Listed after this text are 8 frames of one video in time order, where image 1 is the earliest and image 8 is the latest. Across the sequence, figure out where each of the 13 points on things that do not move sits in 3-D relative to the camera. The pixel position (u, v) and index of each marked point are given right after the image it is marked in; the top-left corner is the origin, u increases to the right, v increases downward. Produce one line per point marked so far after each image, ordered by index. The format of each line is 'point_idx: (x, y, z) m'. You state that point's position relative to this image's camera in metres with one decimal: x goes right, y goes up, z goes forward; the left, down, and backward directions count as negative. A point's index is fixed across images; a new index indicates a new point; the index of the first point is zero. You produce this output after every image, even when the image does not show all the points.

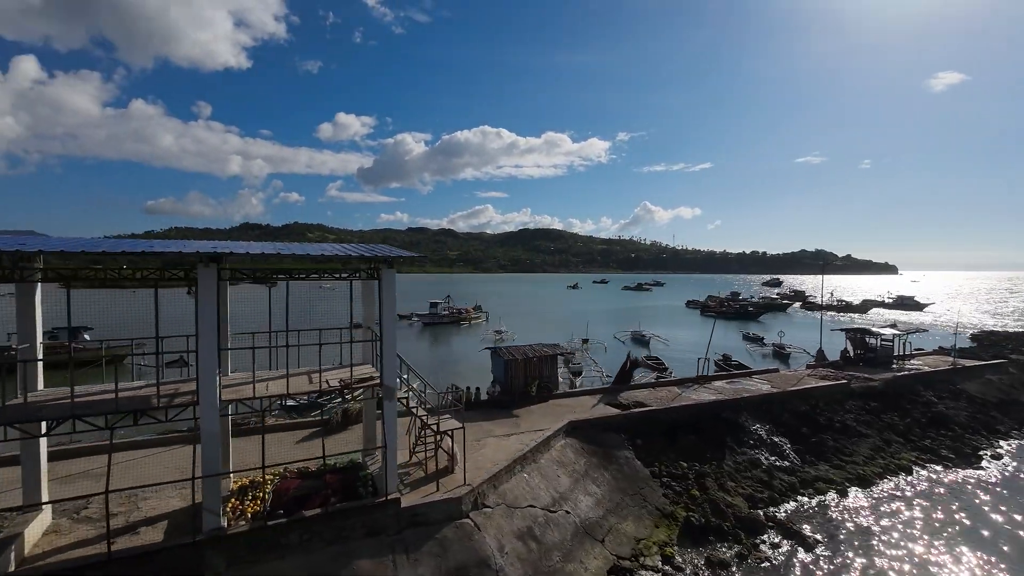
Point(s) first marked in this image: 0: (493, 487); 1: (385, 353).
0: (-0.5, -4.7, +11.6) m
1: (-2.6, -1.3, +9.9) m
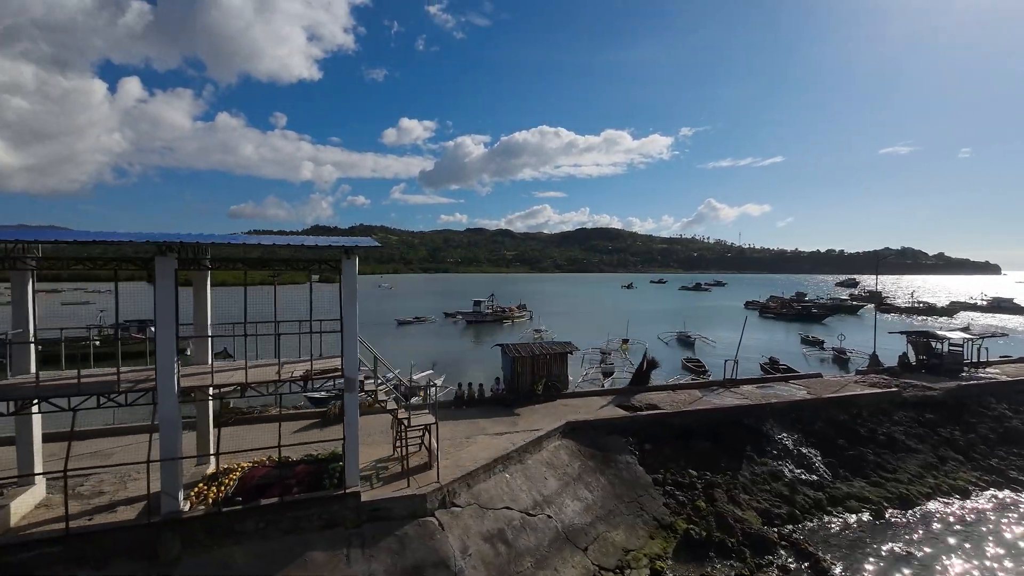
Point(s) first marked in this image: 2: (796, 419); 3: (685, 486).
0: (-1.1, -4.6, +11.3) m
1: (-3.3, -1.1, +9.8) m
2: (+10.2, -4.7, +17.6) m
3: (+5.2, -5.9, +14.6) m
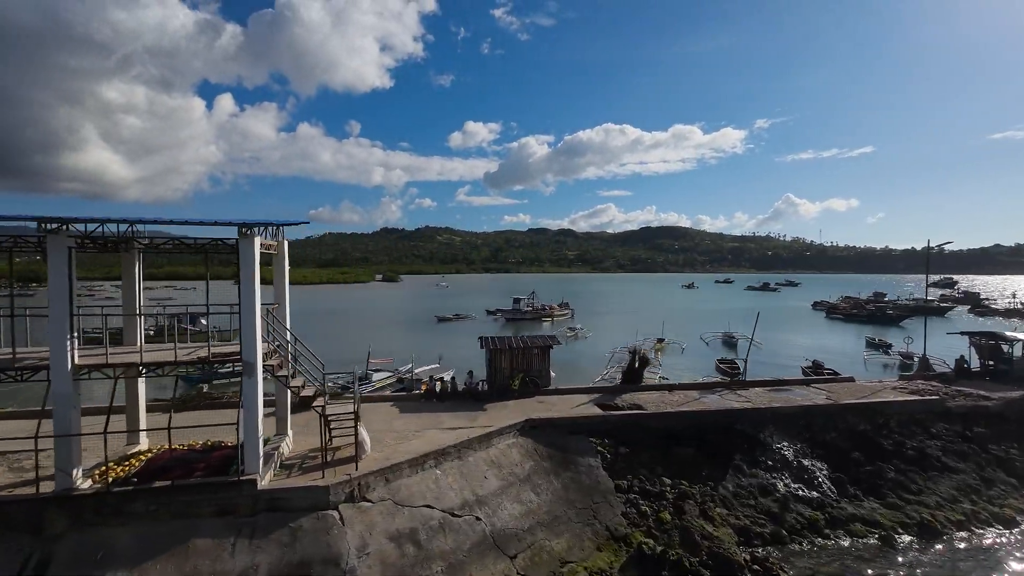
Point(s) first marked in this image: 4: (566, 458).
0: (-2.8, -4.2, +10.6) m
1: (-5.3, -0.8, +9.5) m
2: (+9.2, -4.4, +15.4) m
3: (+3.8, -5.6, +13.1) m
4: (+1.5, -4.7, +13.5) m
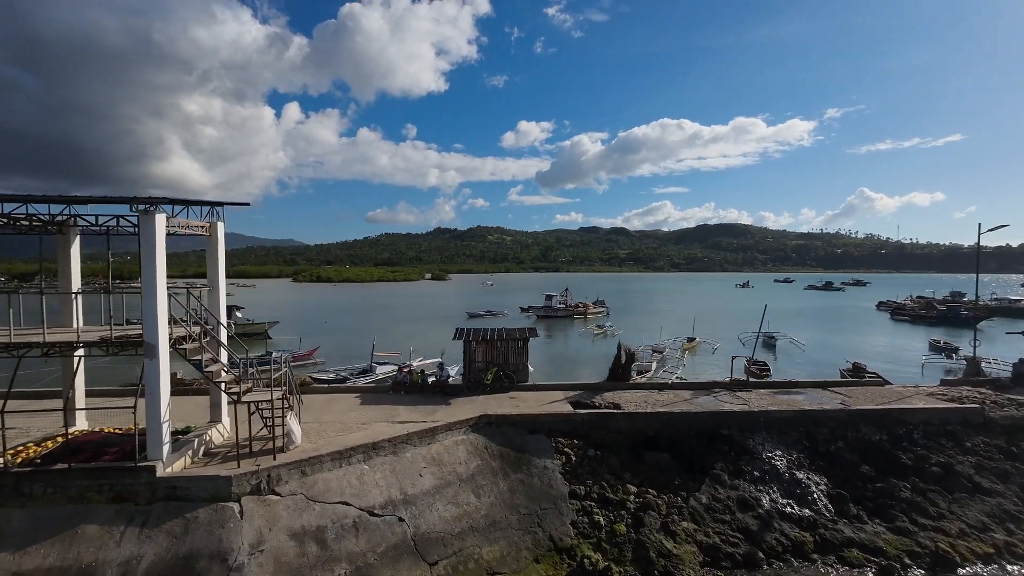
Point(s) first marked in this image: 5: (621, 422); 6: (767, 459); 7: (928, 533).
0: (-4.4, -3.8, +10.0) m
1: (-6.9, -0.4, +9.1) m
2: (+8.0, -4.0, +13.5) m
3: (+2.4, -5.2, +11.8) m
4: (+0.2, -4.3, +12.5) m
5: (+3.0, -3.7, +13.6) m
6: (+6.7, -4.5, +12.8) m
7: (+9.6, -5.7, +11.3) m
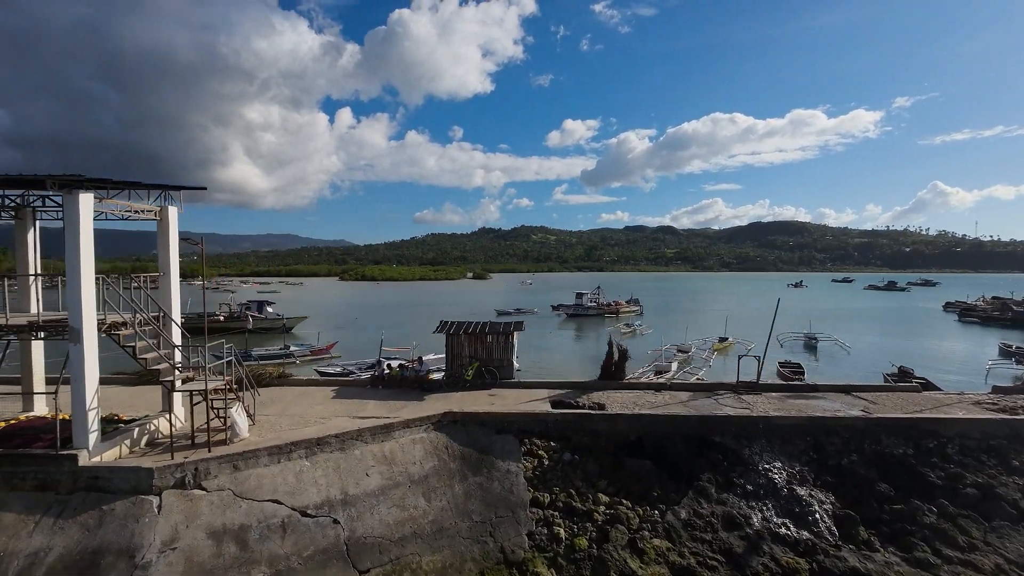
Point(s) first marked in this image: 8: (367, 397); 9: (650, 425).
0: (-5.5, -3.5, +9.5) m
1: (-8.1, 0.0, +8.8) m
2: (+7.2, -3.8, +11.8) m
3: (+1.4, -4.9, +10.6) m
4: (-0.7, -4.0, +11.5) m
5: (+2.2, -3.5, +12.4) m
6: (+5.8, -4.2, +11.3) m
7: (+8.6, -5.4, +9.4) m
8: (-4.2, -3.2, +14.3) m
9: (+3.5, -3.5, +12.3) m
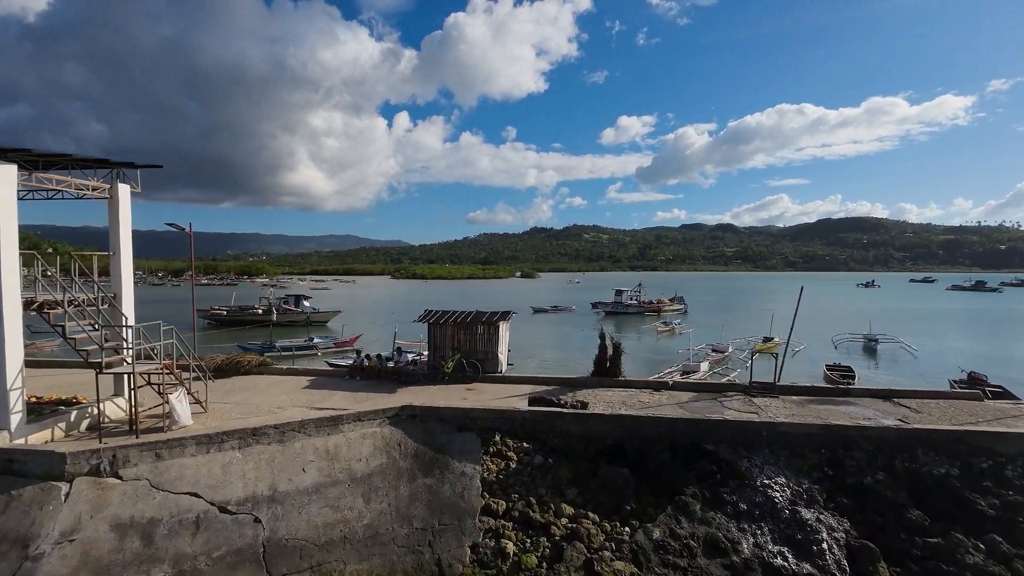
0: (-6.6, -3.1, +8.9) m
1: (-9.2, +0.4, +8.5) m
2: (+6.3, -3.4, +9.8) m
3: (+0.4, -4.5, +9.2) m
4: (-1.6, -3.6, +10.4) m
5: (+1.4, -3.1, +10.9) m
6: (+4.8, -3.9, +9.4) m
7: (+7.4, -5.0, +7.3) m
8: (-4.8, -2.8, +13.6) m
9: (+2.6, -3.1, +10.7) m
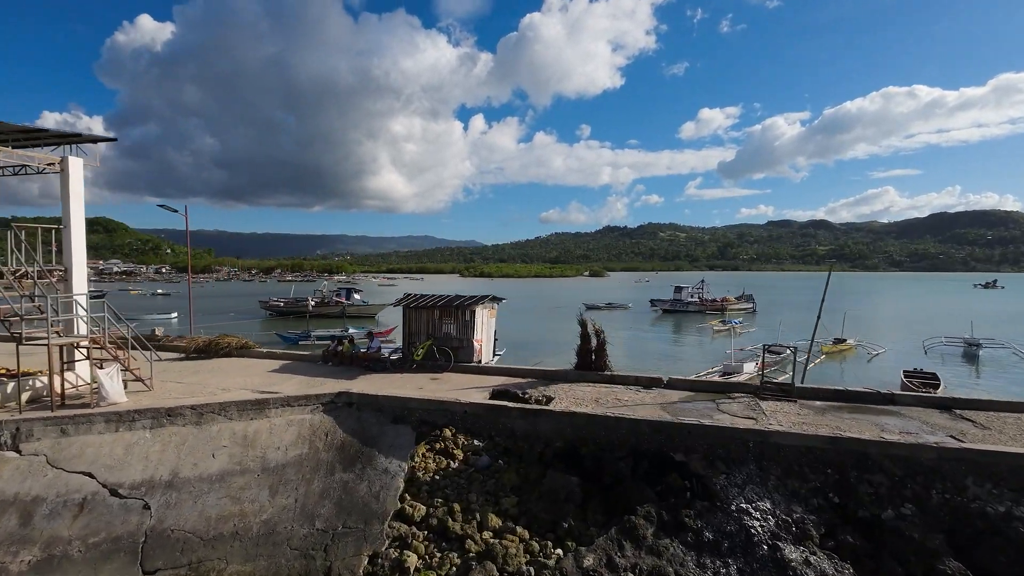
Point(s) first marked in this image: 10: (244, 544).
0: (-8.0, -2.5, +8.5) m
1: (-10.6, +1.0, +8.5) m
2: (+4.9, -3.0, +7.5) m
3: (-1.0, -4.0, +7.8) m
4: (-2.8, -3.1, +9.2) m
5: (+0.2, -2.6, +9.3) m
6: (+3.4, -3.4, +7.3) m
7: (+5.6, -4.6, +4.9) m
8: (-5.5, -2.2, +12.8) m
9: (+1.4, -2.6, +8.9) m
10: (-4.2, -4.1, +7.8) m
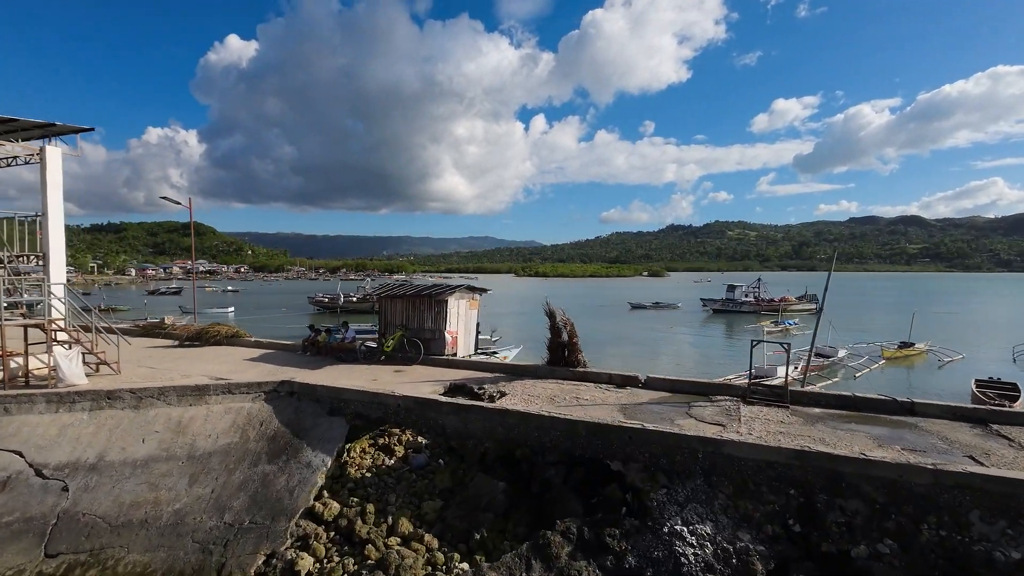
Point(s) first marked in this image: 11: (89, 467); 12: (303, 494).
0: (-9.1, -2.2, +8.7) m
1: (-11.7, +1.4, +9.0) m
2: (+3.5, -2.7, +6.1) m
3: (-2.3, -3.7, +7.1) m
4: (-4.0, -2.8, +8.7) m
5: (-0.9, -2.3, +8.5) m
6: (+2.0, -3.1, +6.1) m
7: (+3.8, -4.3, +3.4) m
8: (-6.1, -1.9, +12.7) m
9: (+0.2, -2.3, +7.9) m
10: (-5.5, -3.8, +7.5) m
11: (-7.1, -3.0, +8.2) m
12: (-3.3, -3.3, +7.9) m
